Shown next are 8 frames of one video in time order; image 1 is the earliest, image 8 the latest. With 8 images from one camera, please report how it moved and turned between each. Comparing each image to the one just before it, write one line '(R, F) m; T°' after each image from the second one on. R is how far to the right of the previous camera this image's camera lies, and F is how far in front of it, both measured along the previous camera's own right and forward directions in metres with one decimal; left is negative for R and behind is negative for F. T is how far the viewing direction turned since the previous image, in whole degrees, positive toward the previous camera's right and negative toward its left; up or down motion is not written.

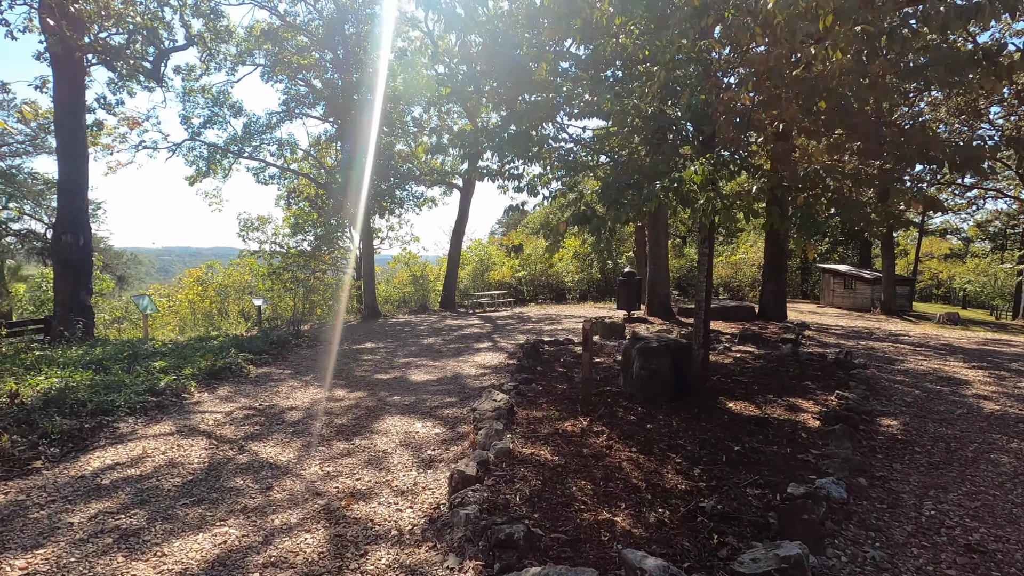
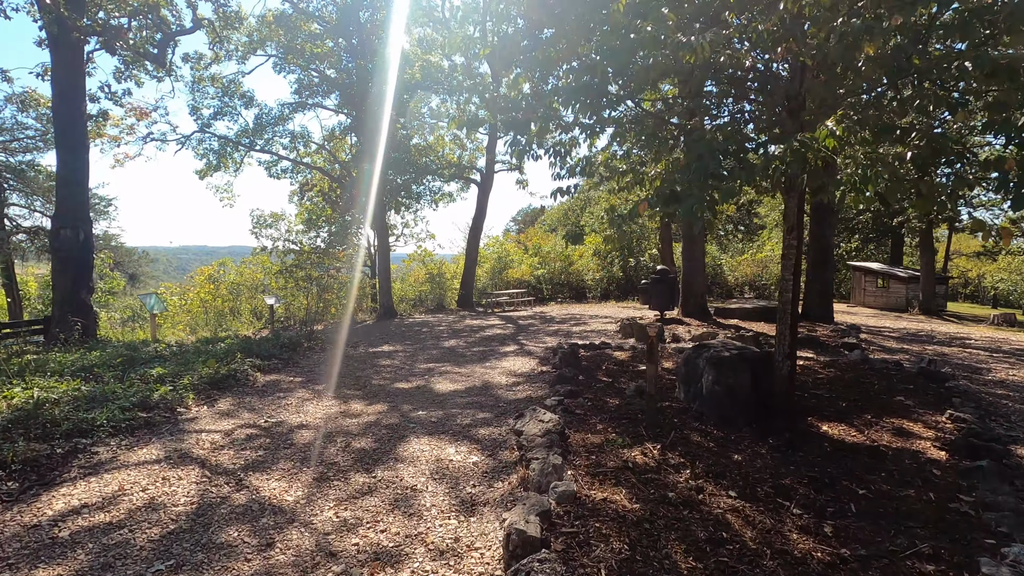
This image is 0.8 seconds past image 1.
(-0.3, +0.7) m; -1°
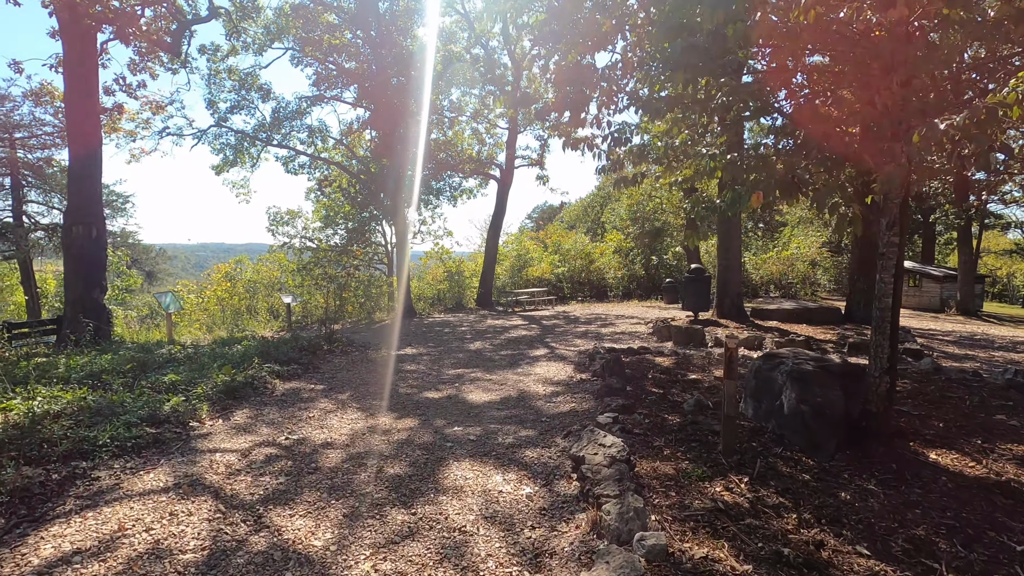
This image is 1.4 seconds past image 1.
(-0.3, +0.5) m; -1°
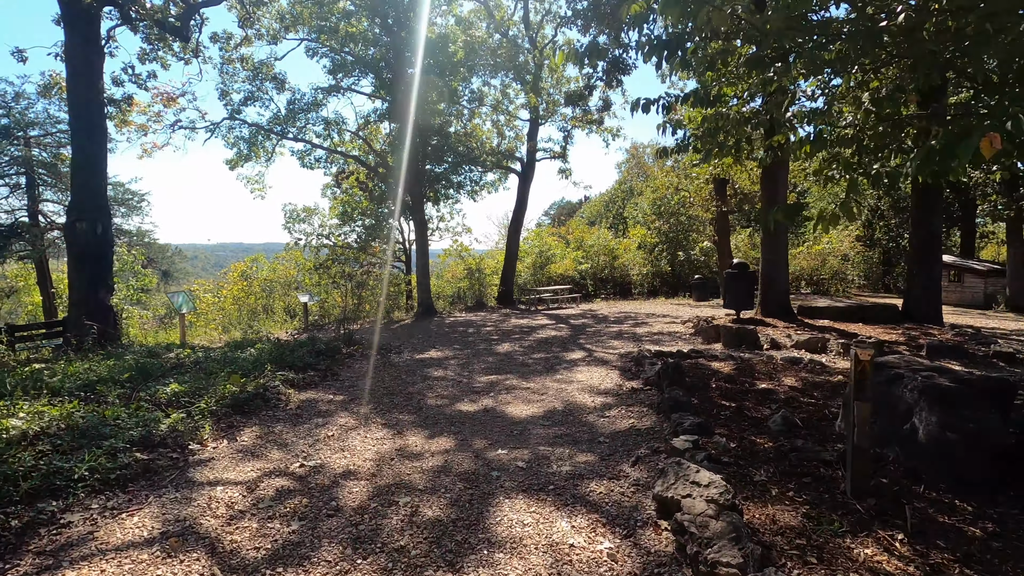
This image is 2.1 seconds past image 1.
(-0.2, +0.7) m; -2°
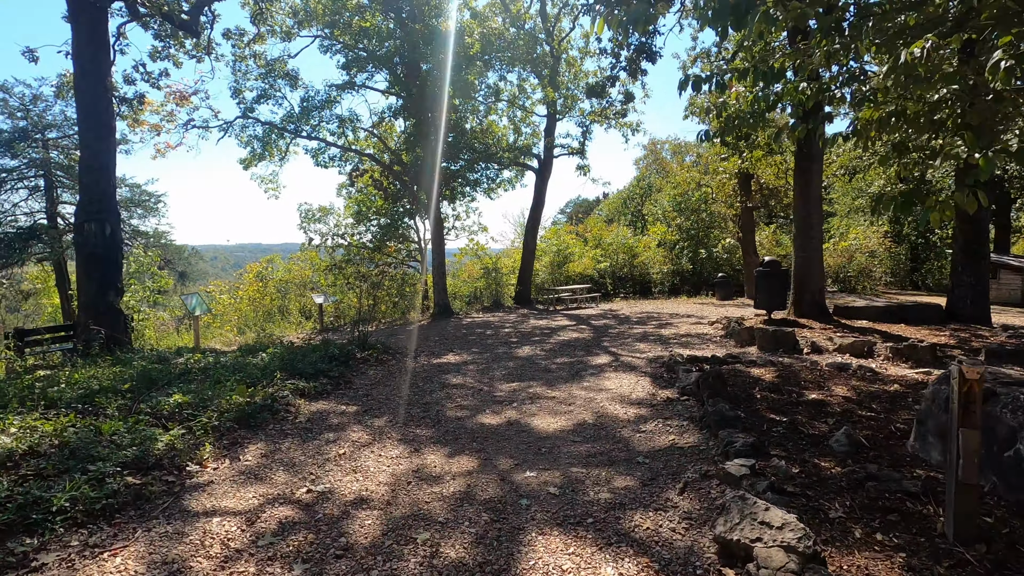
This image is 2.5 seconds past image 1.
(-0.1, +0.4) m; -2°
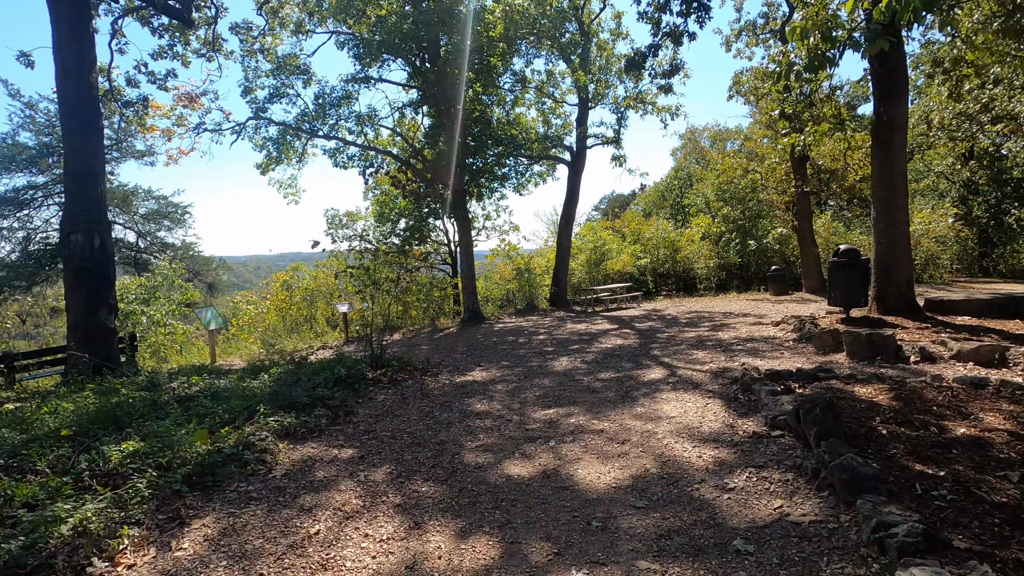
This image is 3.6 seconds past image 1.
(0.0, +1.0) m; -4°
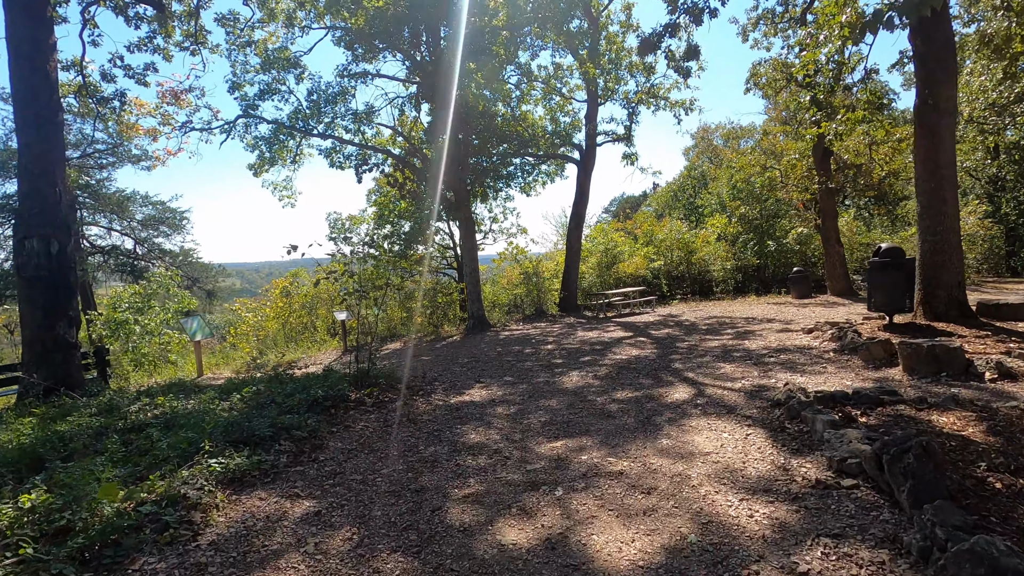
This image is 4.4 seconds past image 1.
(+0.1, +0.7) m; -1°
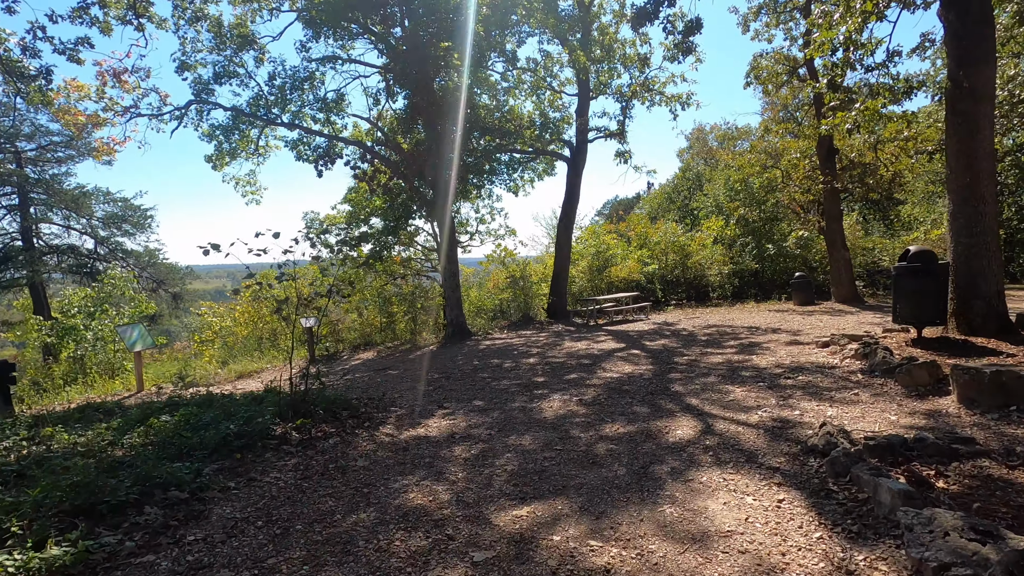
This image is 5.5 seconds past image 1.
(+0.2, +1.0) m; +1°
